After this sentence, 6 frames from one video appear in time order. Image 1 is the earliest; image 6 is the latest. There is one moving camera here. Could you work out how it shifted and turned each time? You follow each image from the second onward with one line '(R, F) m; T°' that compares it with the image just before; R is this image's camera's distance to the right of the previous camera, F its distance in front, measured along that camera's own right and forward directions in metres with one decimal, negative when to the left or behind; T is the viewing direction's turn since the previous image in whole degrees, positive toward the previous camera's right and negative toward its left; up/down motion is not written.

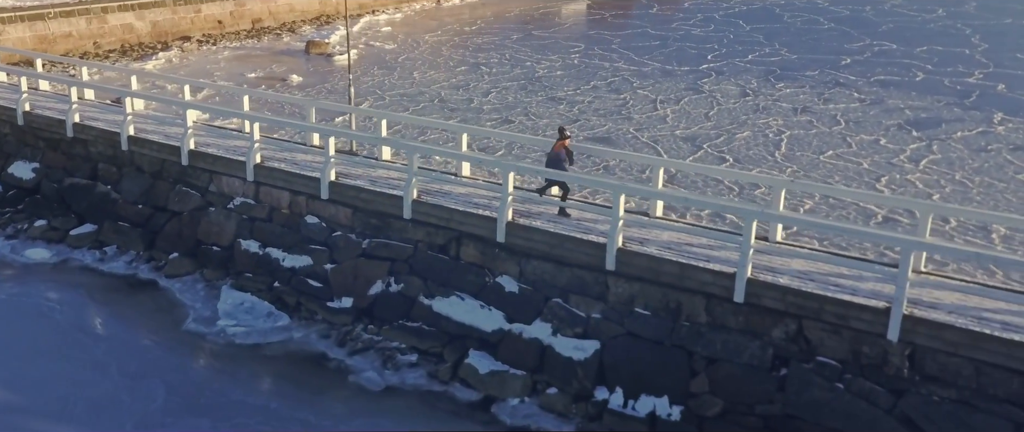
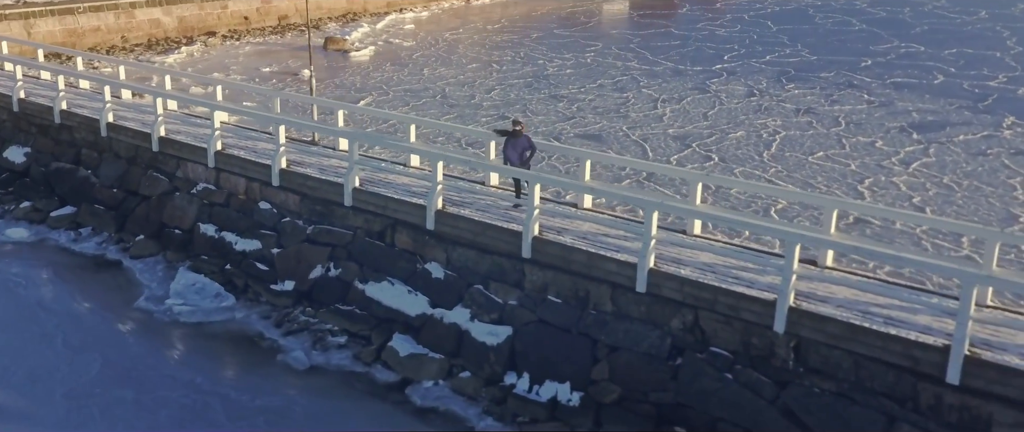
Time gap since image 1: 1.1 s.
(+1.2, -0.2) m; -3°
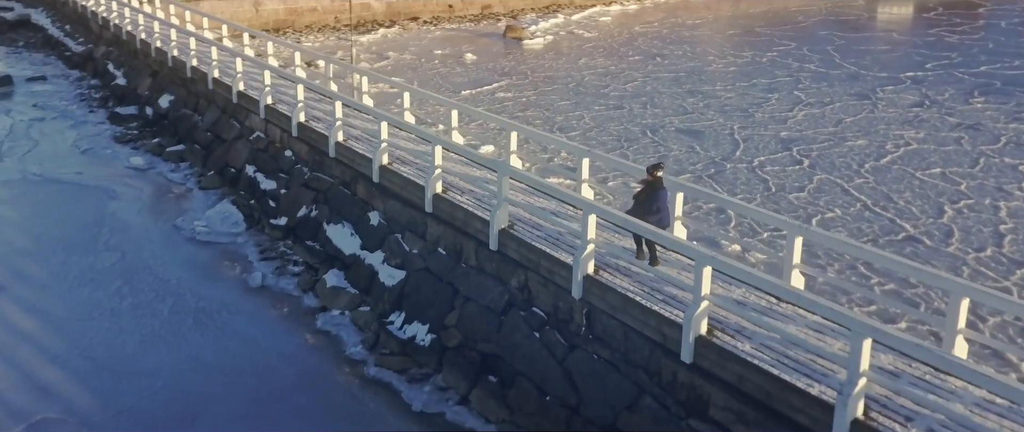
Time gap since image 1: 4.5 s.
(+3.6, -0.2) m; -18°
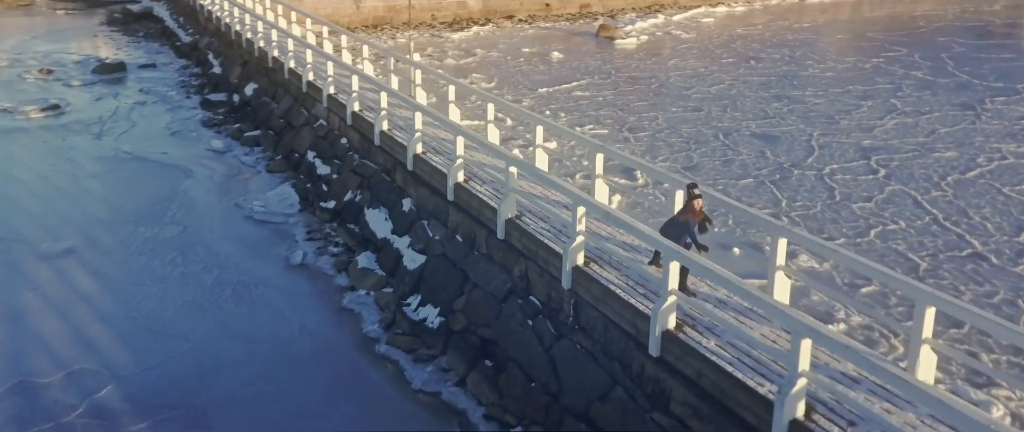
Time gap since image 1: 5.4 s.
(+1.0, -0.1) m; -8°
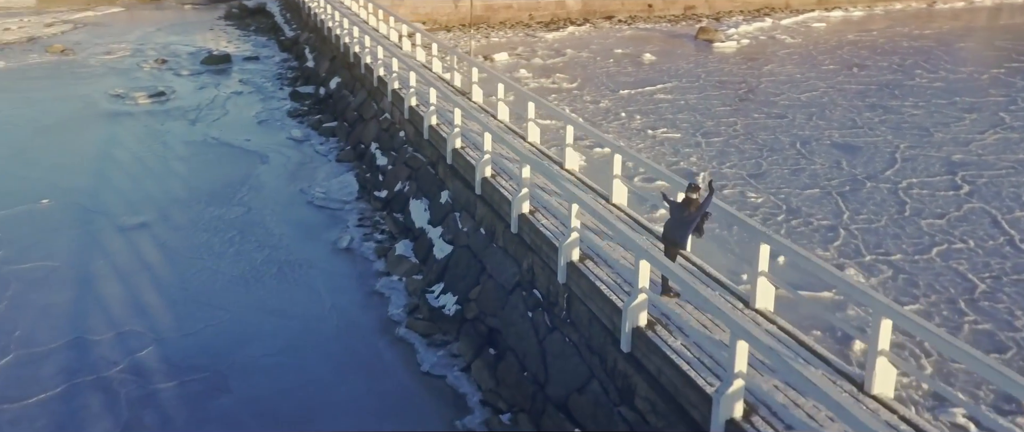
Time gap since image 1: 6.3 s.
(+1.0, -0.2) m; -8°
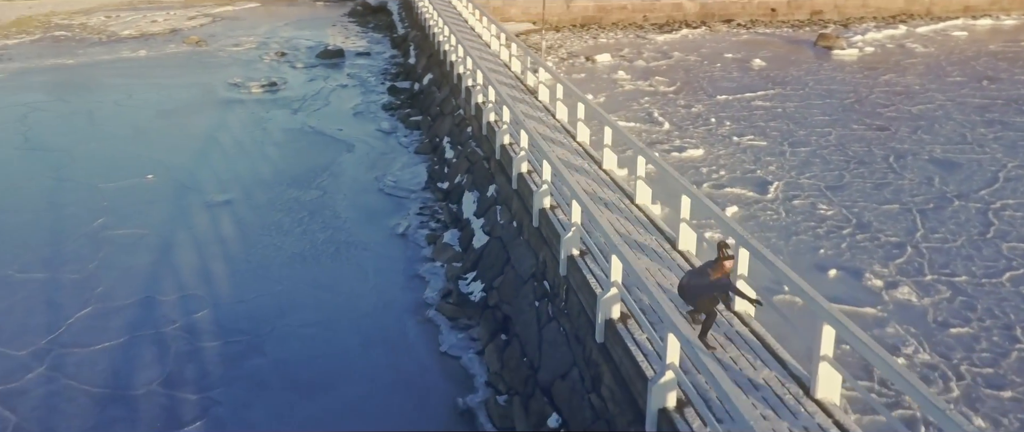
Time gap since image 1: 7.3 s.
(+1.1, -0.3) m; -9°
